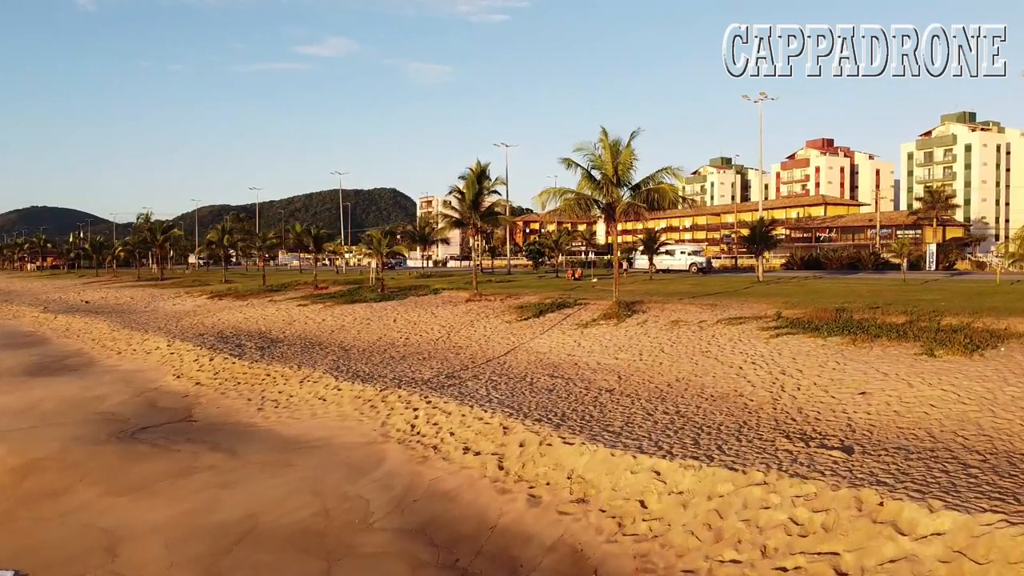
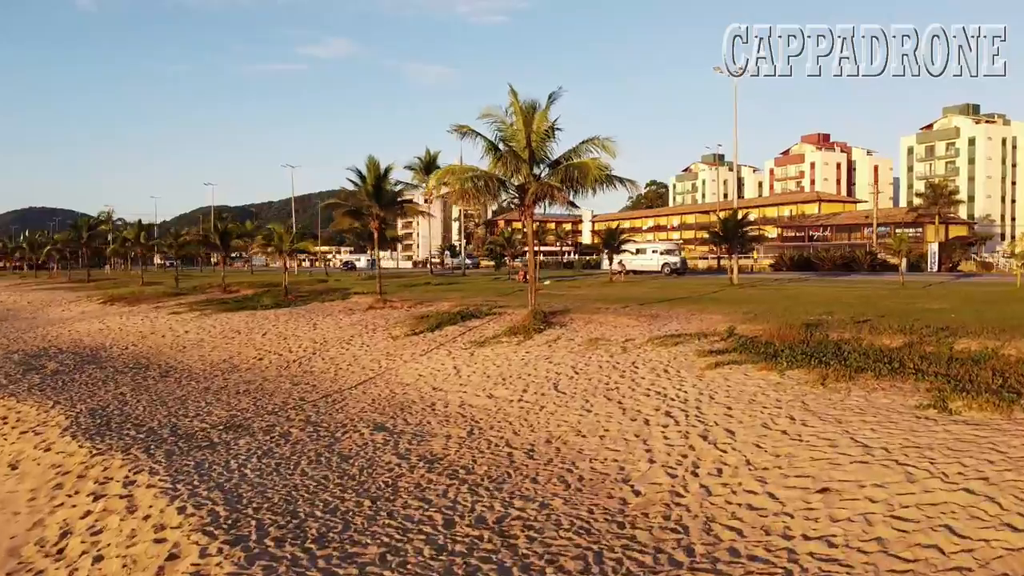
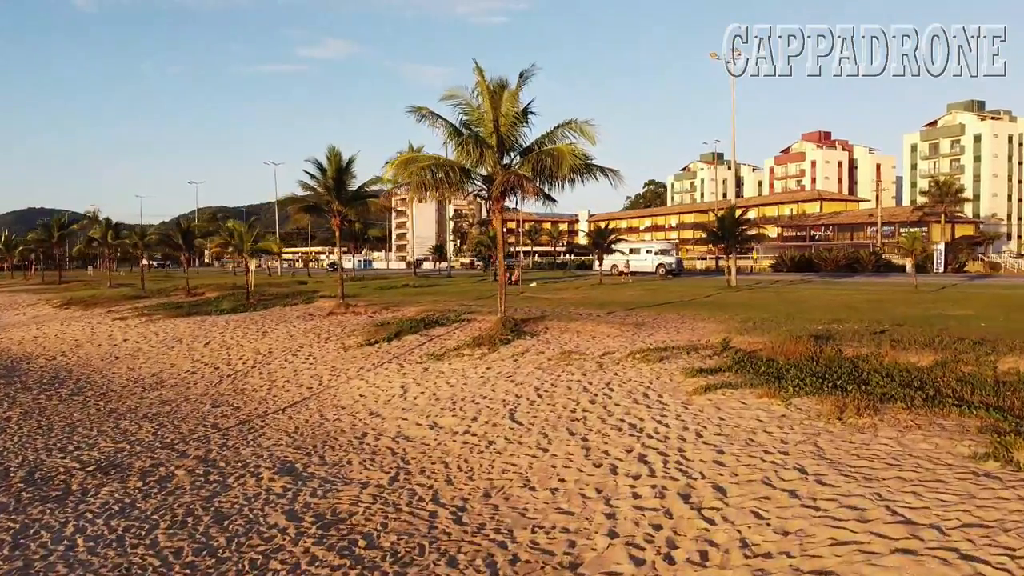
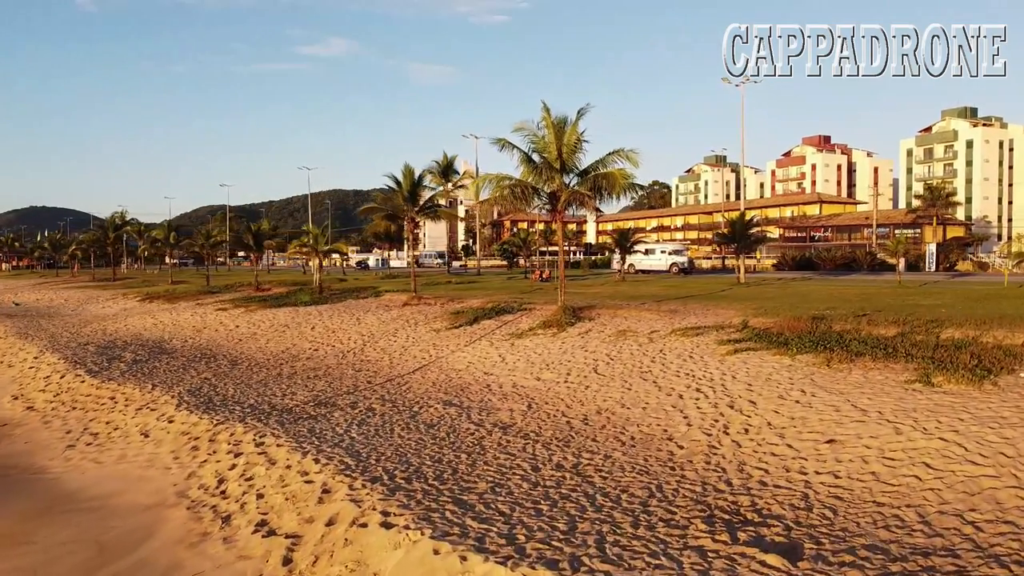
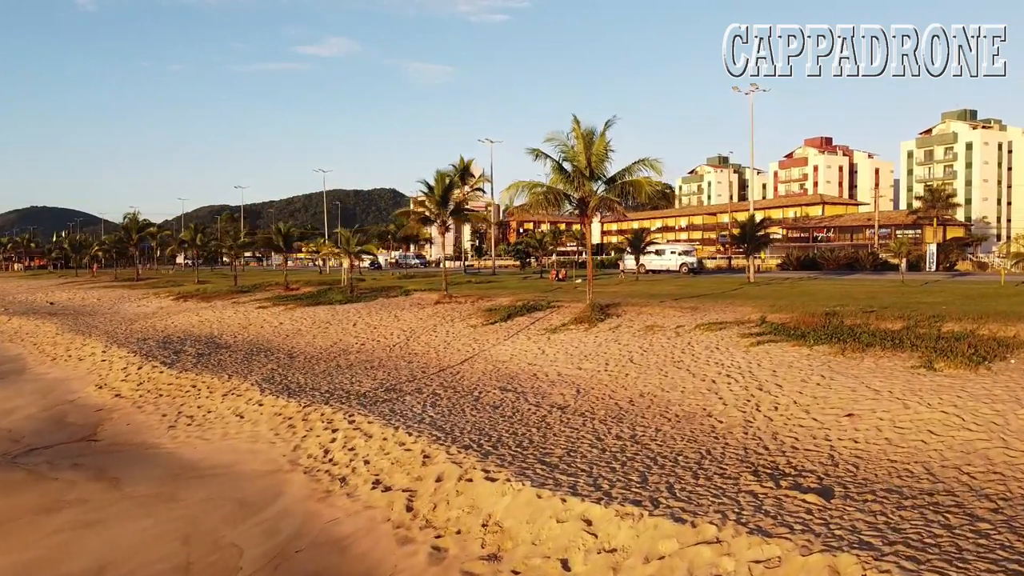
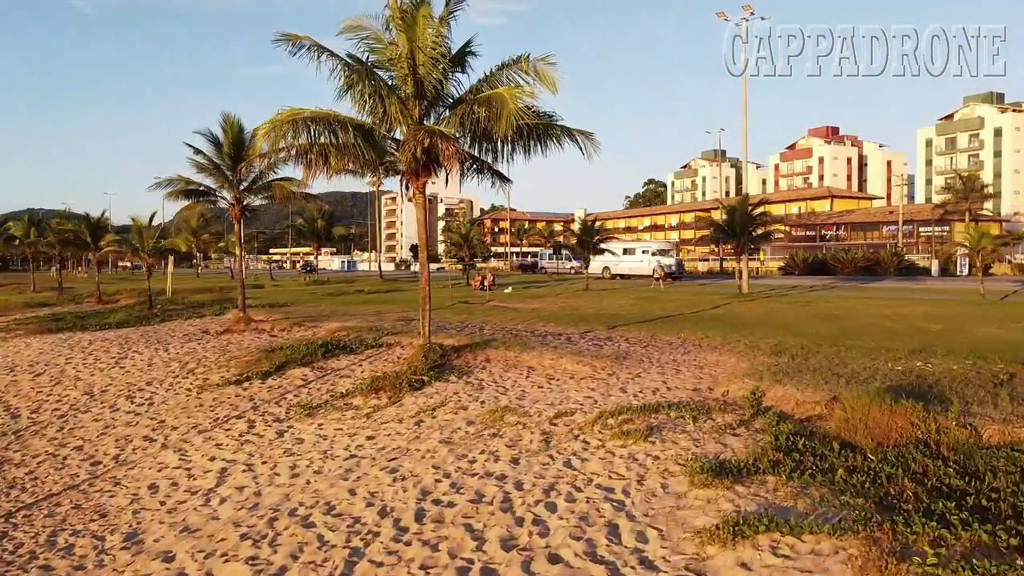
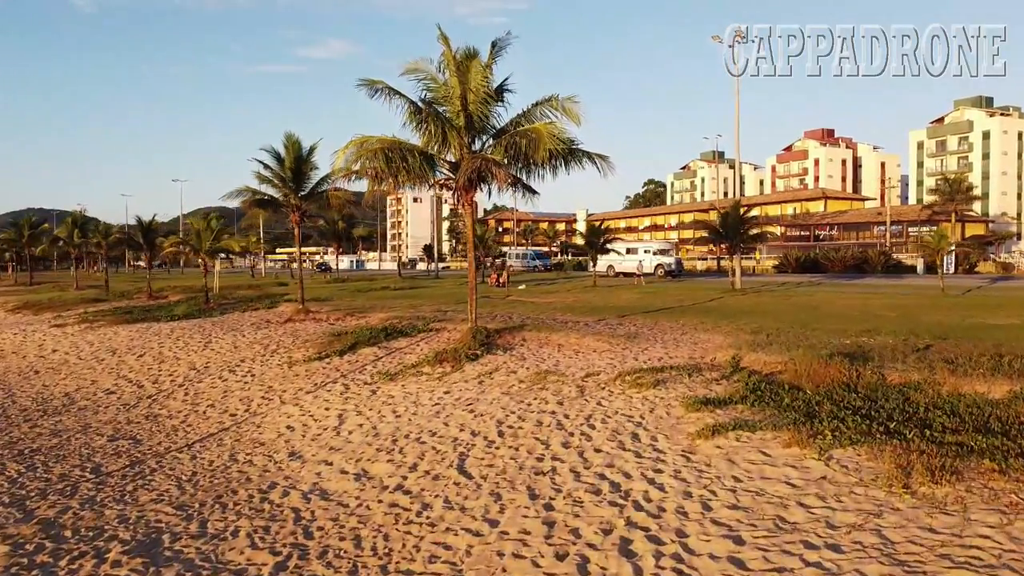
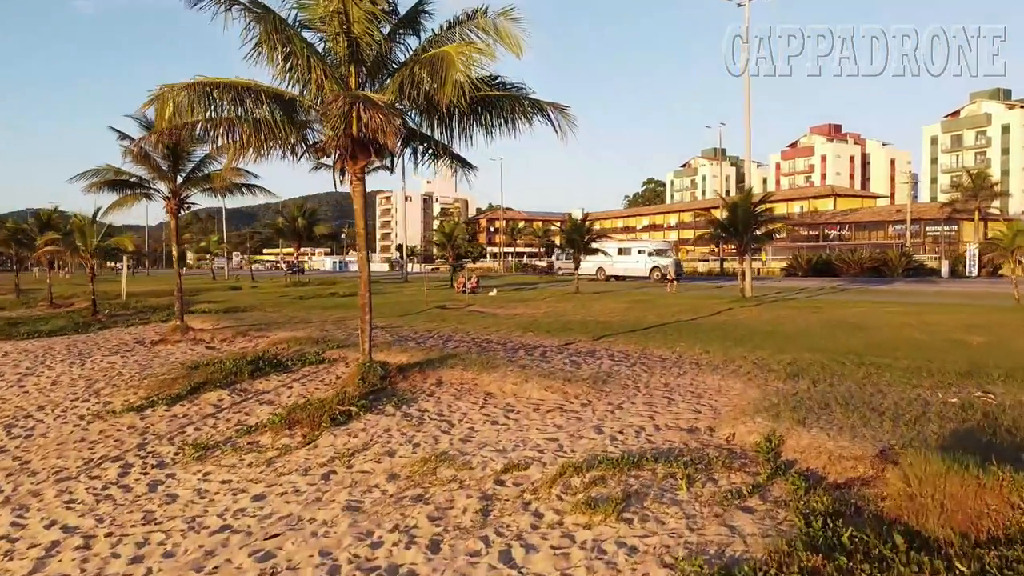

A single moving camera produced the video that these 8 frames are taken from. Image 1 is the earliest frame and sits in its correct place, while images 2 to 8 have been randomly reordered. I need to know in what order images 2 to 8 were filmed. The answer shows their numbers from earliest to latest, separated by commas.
5, 4, 2, 3, 7, 6, 8
